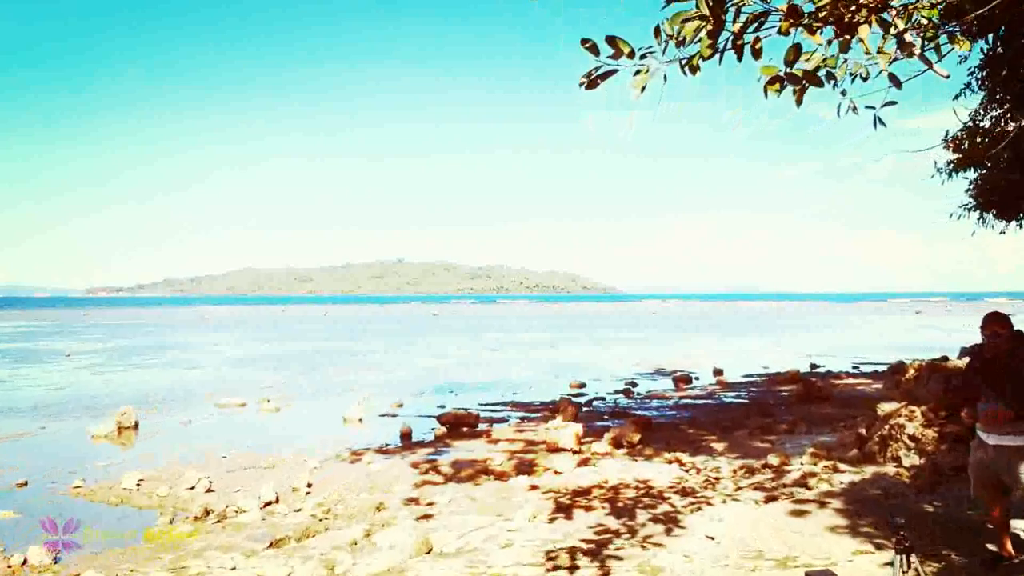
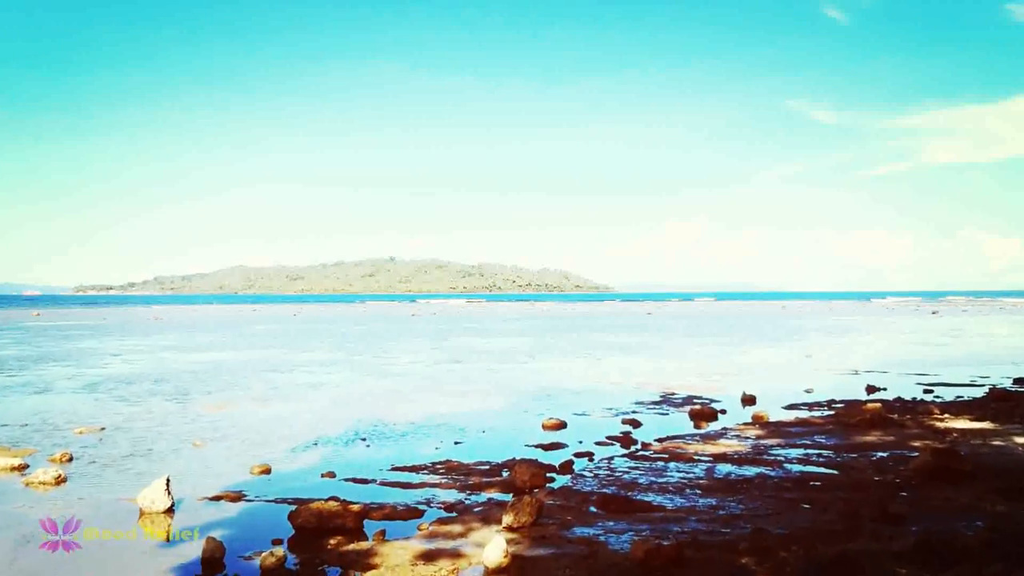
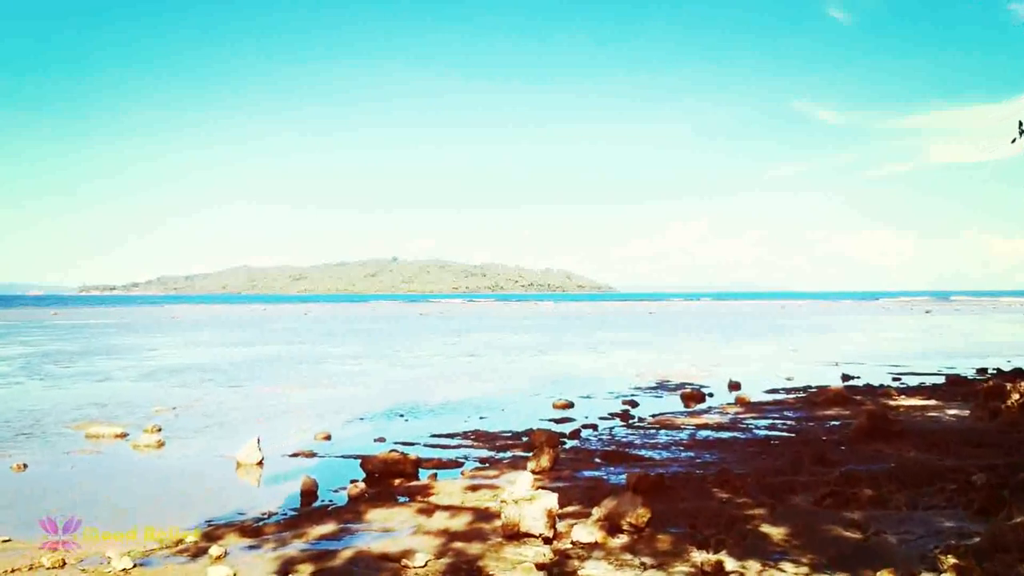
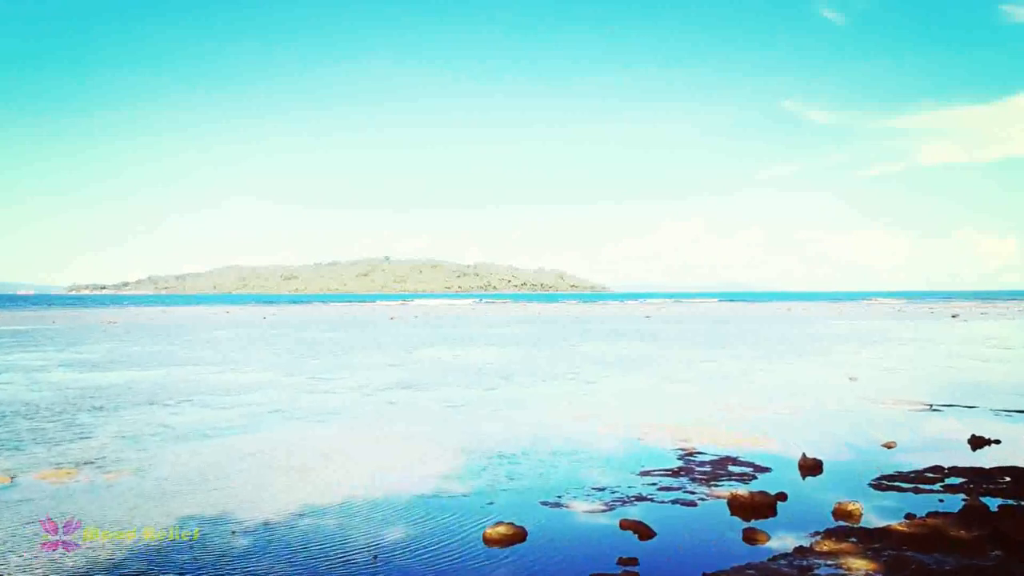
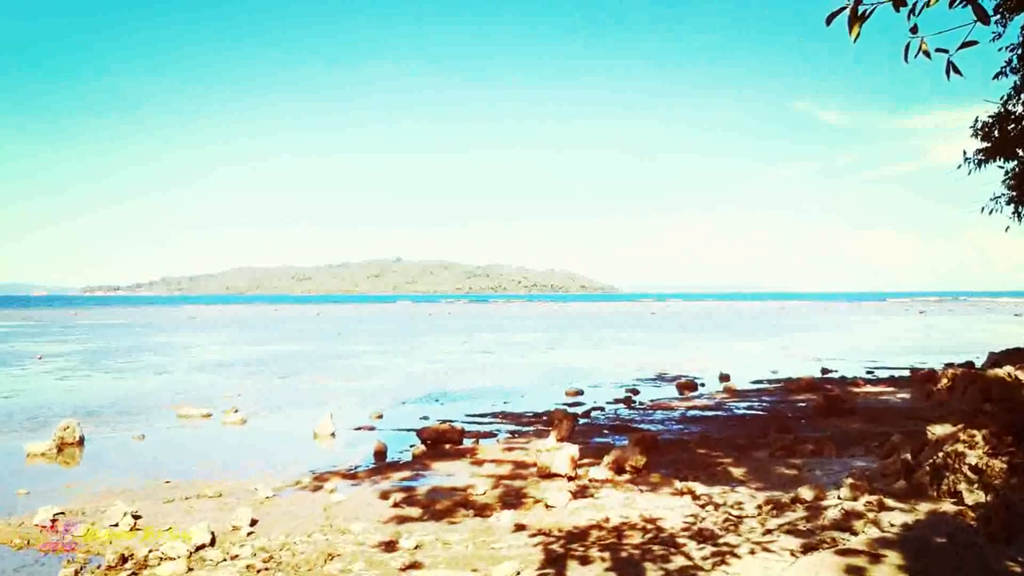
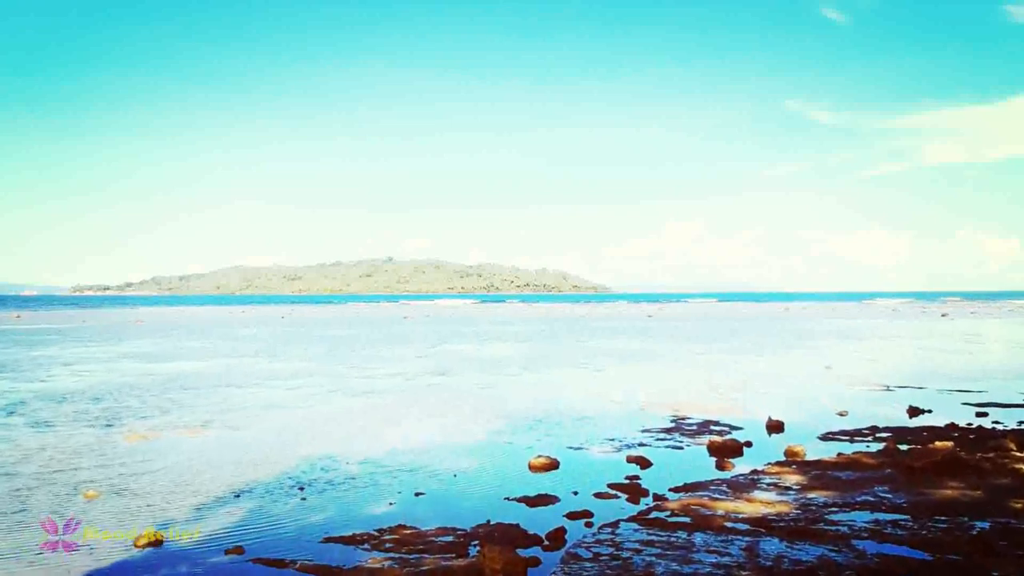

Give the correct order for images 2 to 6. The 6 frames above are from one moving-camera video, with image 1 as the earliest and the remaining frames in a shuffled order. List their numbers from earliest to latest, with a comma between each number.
5, 3, 2, 6, 4
